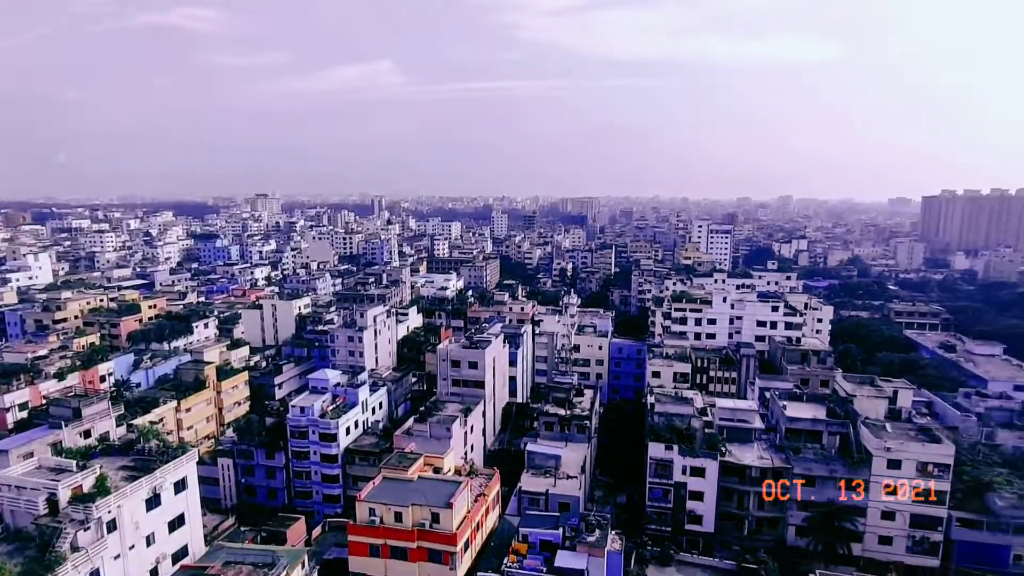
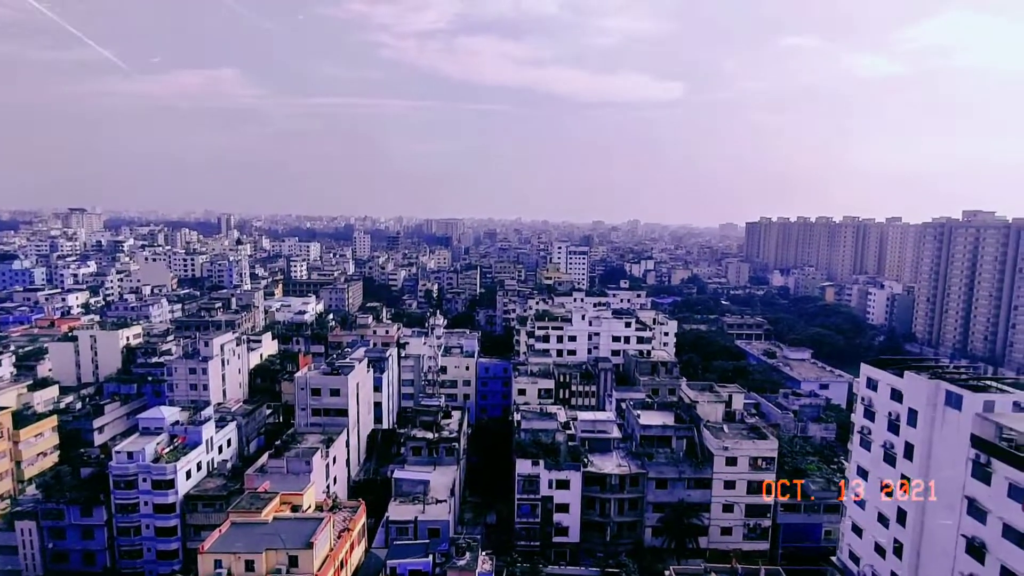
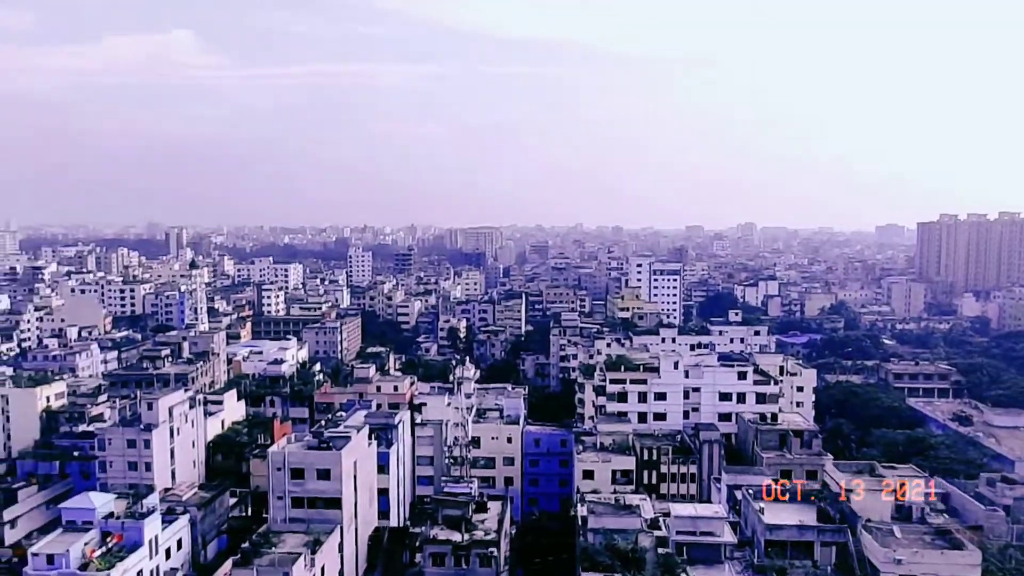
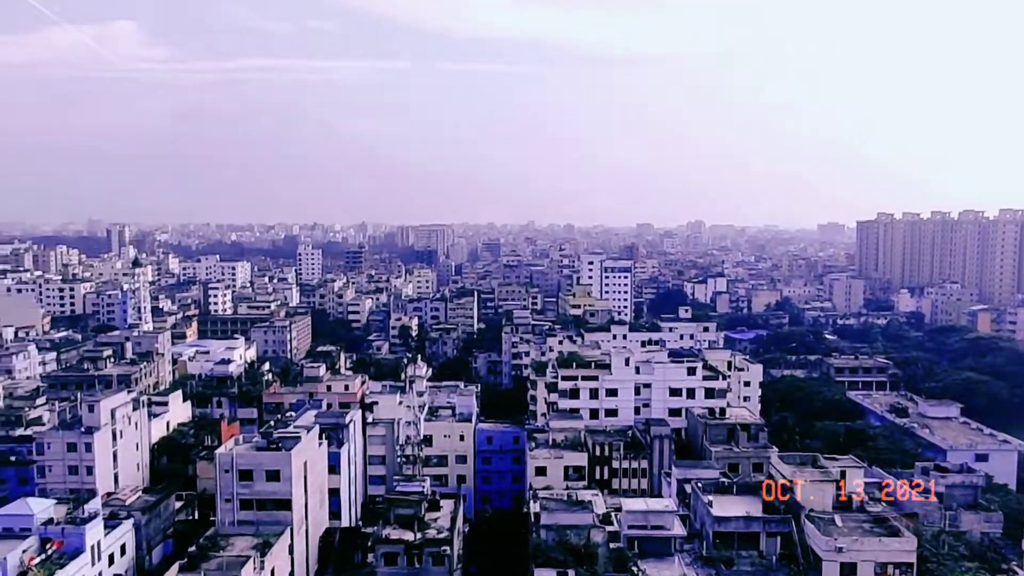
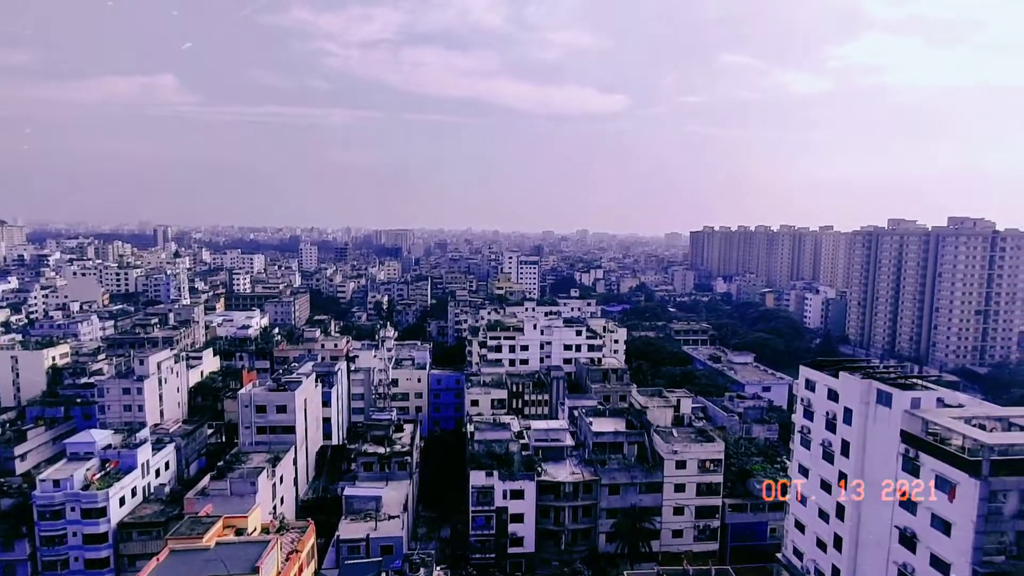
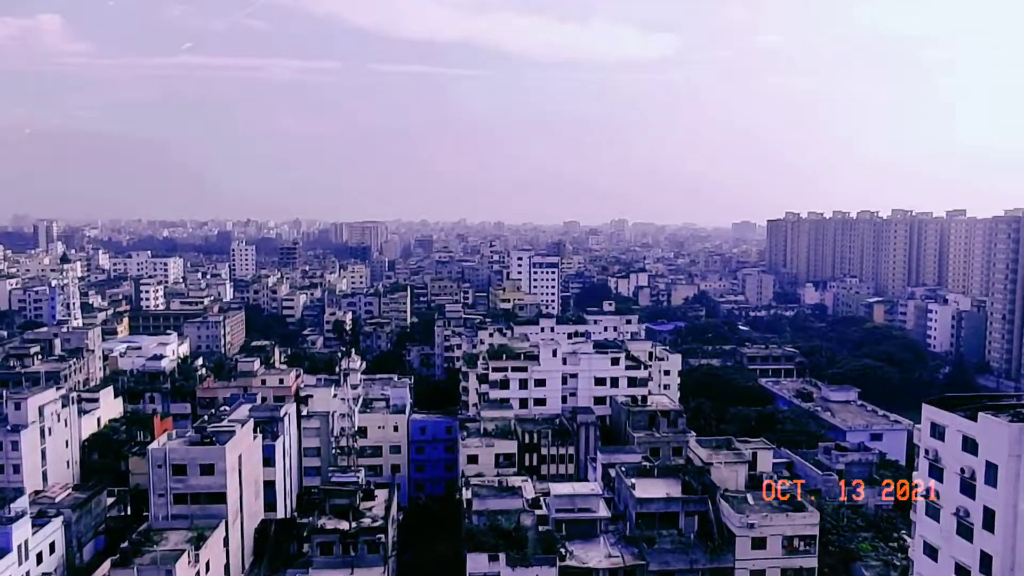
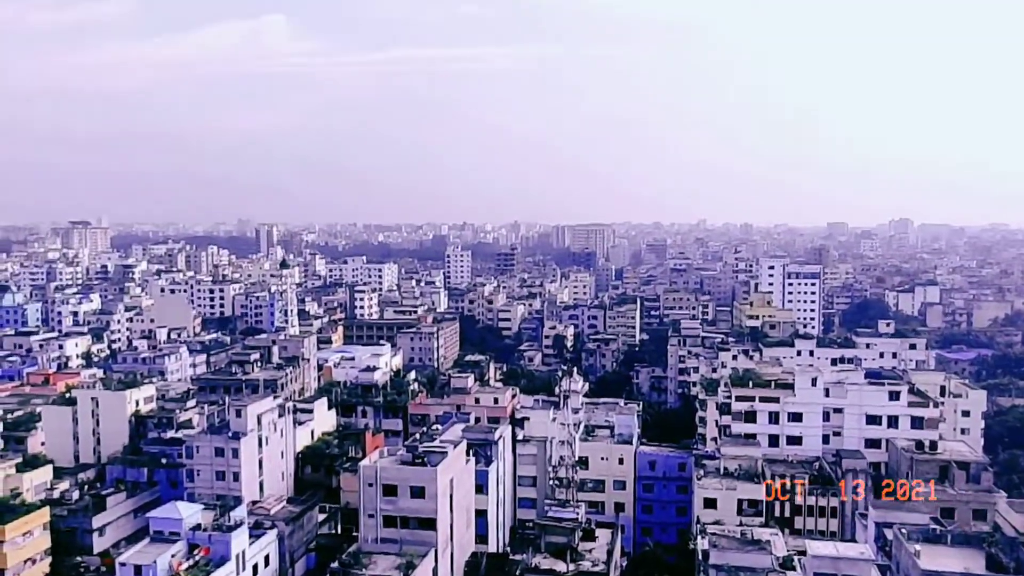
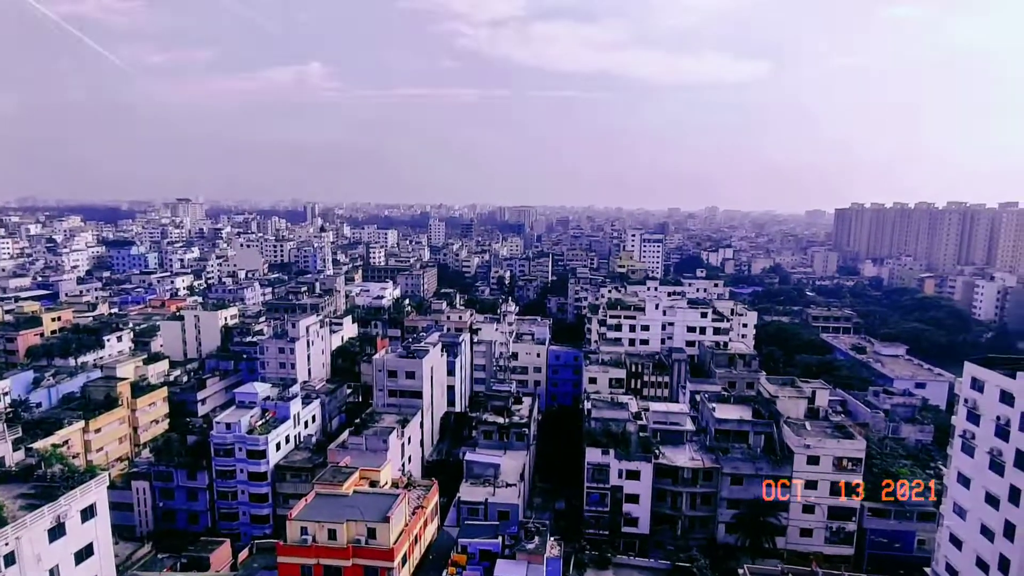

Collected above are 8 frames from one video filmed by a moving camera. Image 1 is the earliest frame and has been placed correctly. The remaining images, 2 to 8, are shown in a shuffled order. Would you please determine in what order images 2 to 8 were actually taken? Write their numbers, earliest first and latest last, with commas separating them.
8, 2, 5, 6, 4, 3, 7
